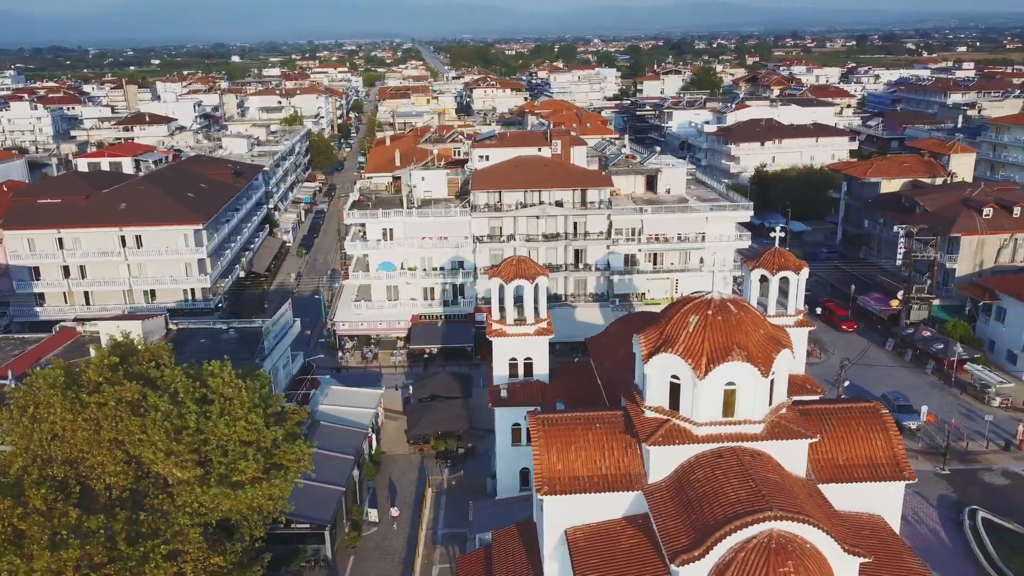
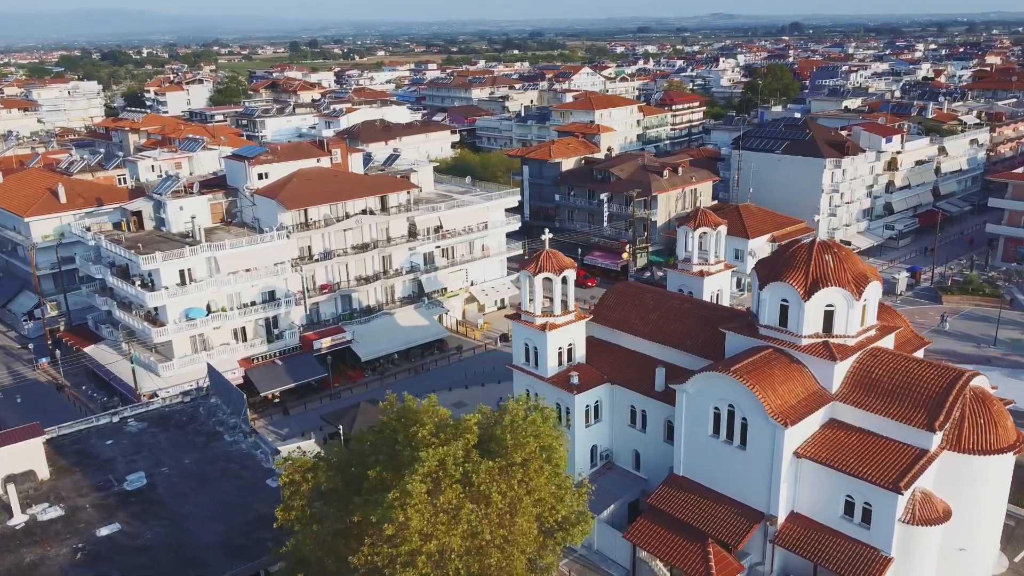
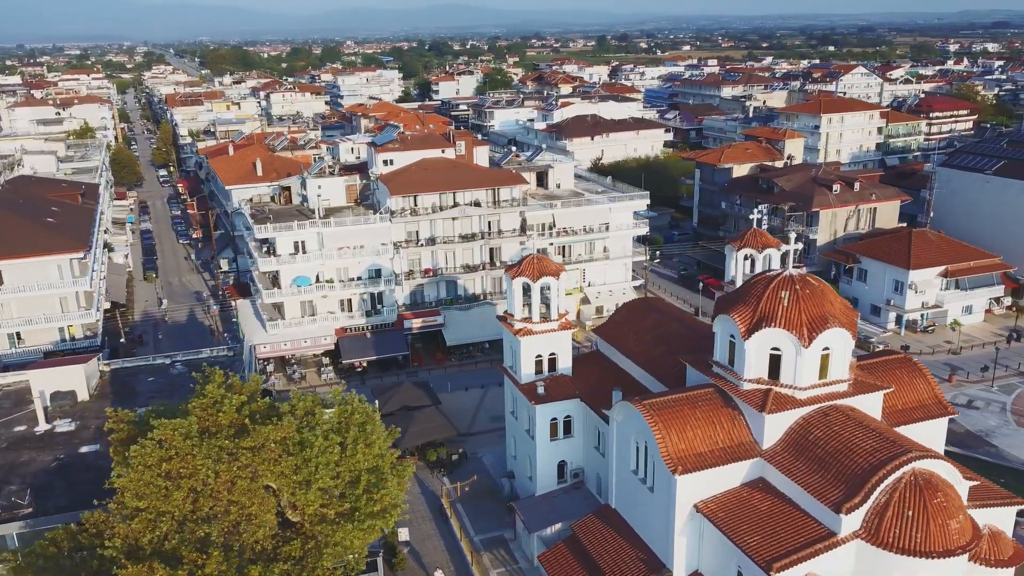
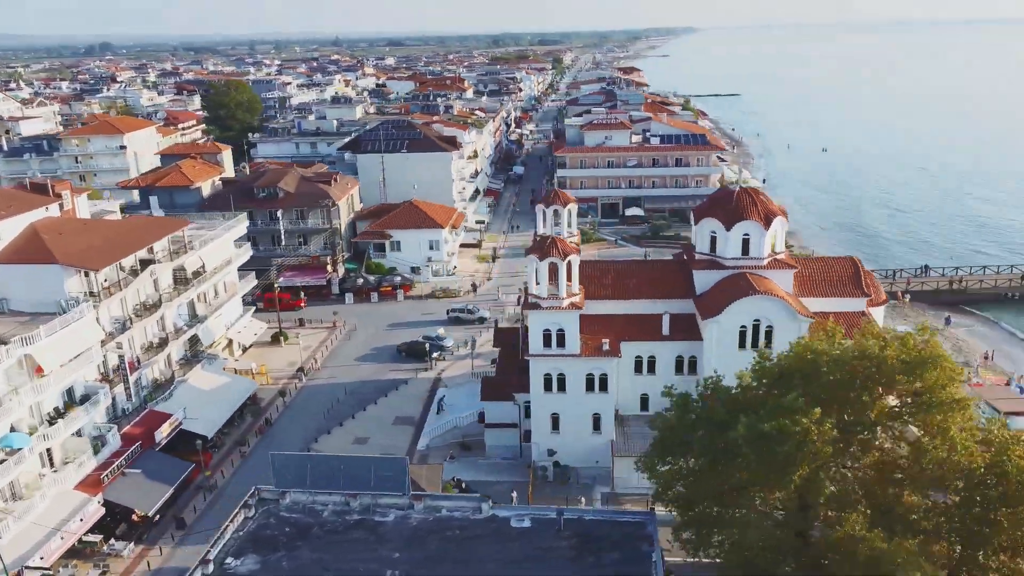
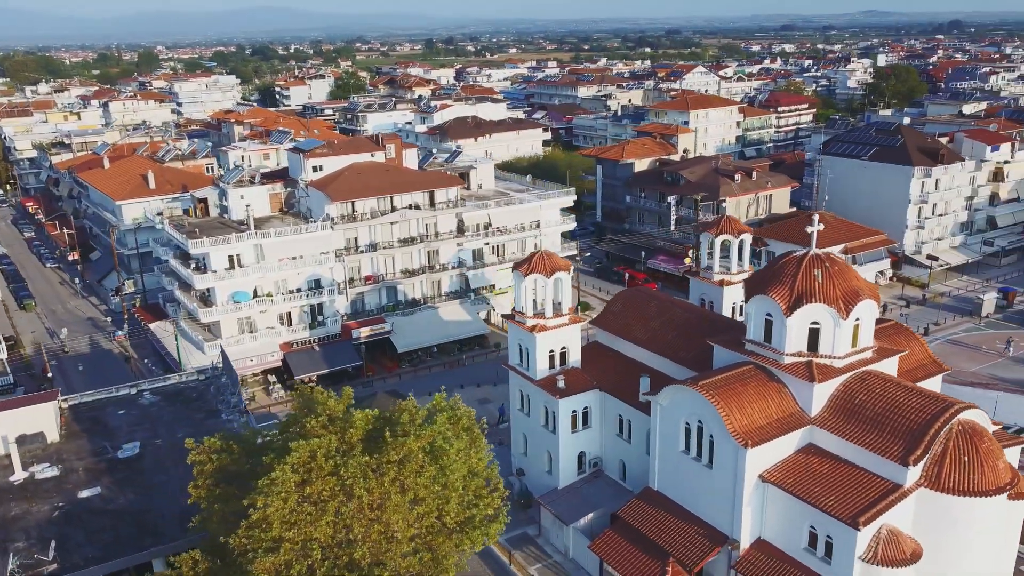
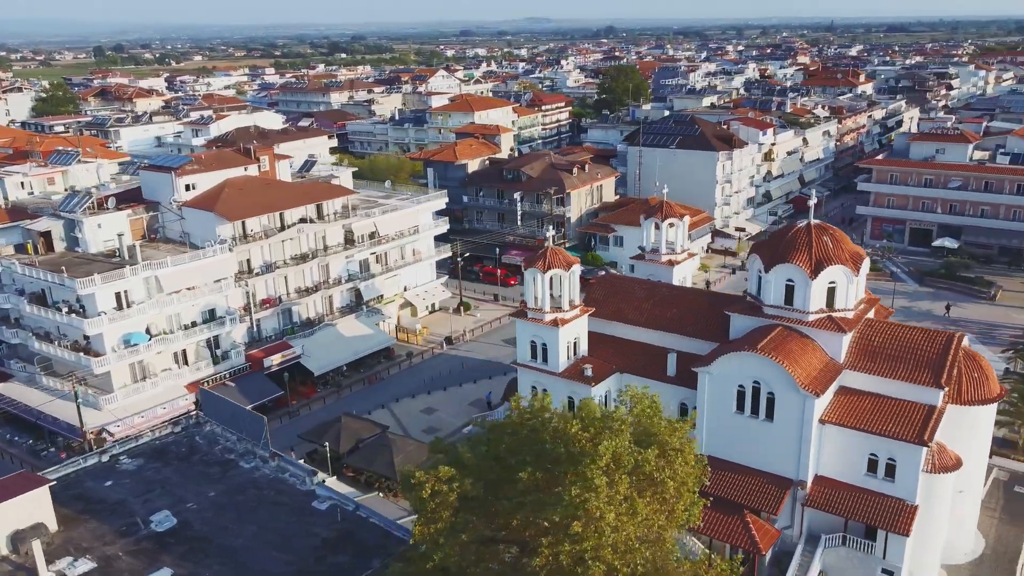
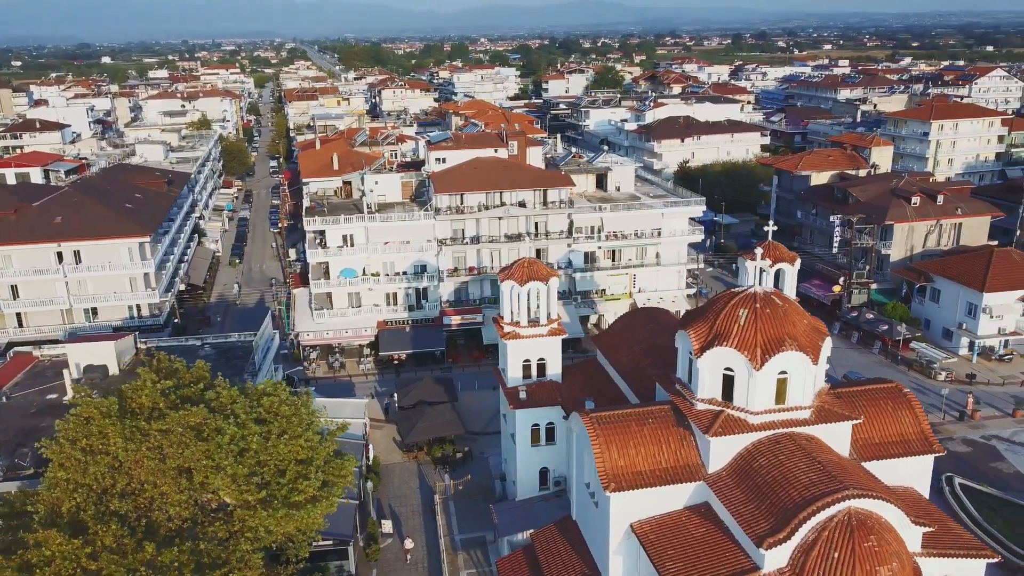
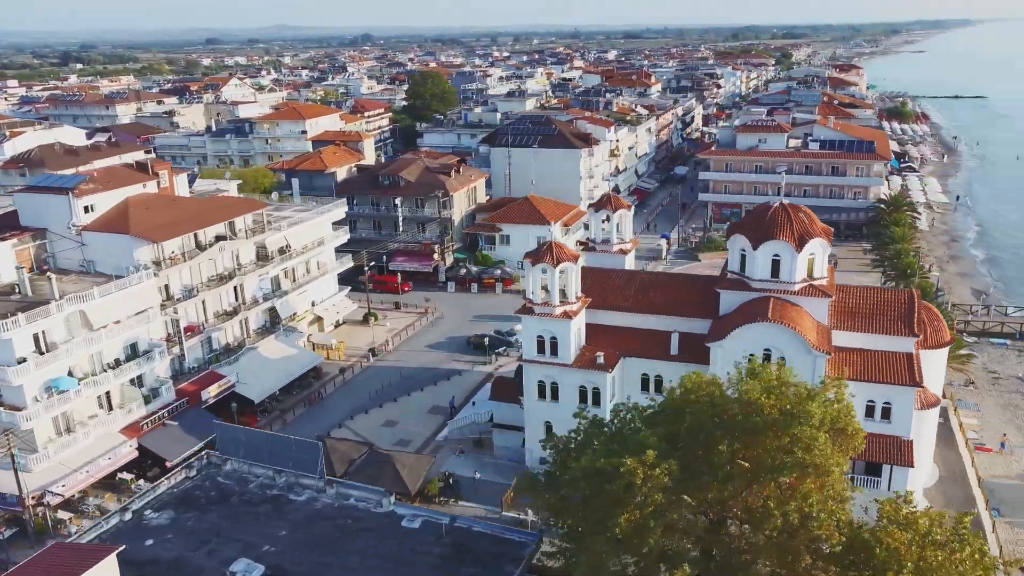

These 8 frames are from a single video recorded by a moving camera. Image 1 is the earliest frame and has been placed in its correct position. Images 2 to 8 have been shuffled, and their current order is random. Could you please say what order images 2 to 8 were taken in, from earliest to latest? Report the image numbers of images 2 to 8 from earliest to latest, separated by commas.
7, 3, 5, 2, 6, 8, 4
